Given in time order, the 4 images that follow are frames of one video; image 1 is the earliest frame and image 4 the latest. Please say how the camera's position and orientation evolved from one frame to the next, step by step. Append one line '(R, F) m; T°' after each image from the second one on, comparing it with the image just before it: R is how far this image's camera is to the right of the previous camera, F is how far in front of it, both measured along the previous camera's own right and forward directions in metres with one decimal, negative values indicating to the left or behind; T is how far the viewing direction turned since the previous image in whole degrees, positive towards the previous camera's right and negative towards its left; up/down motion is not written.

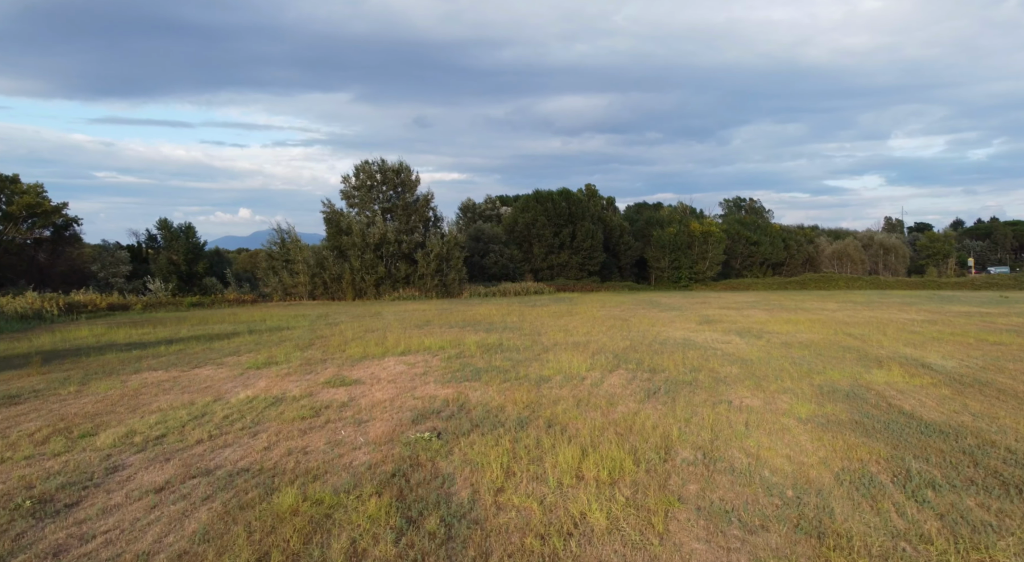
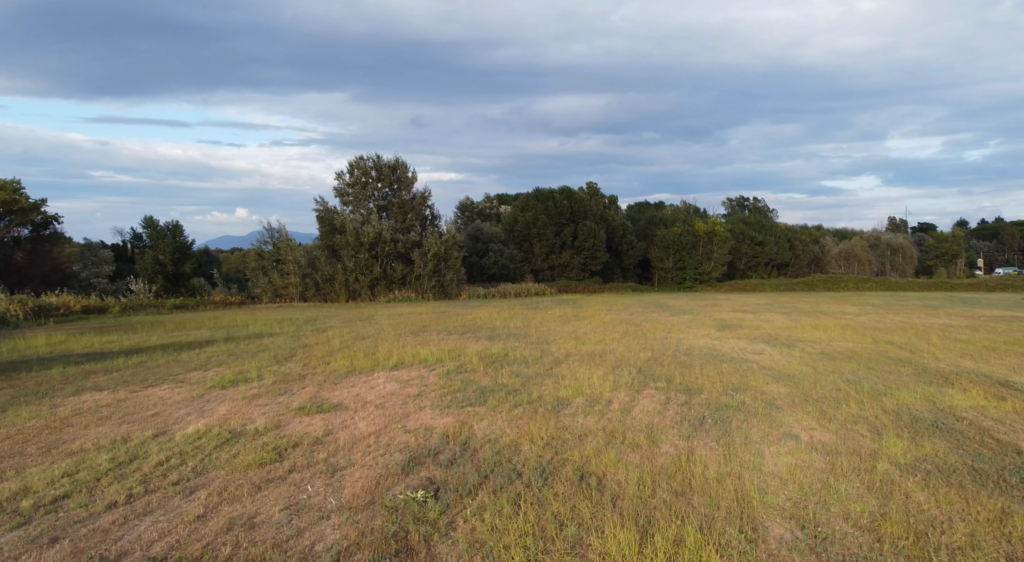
(-0.2, +1.3) m; 0°
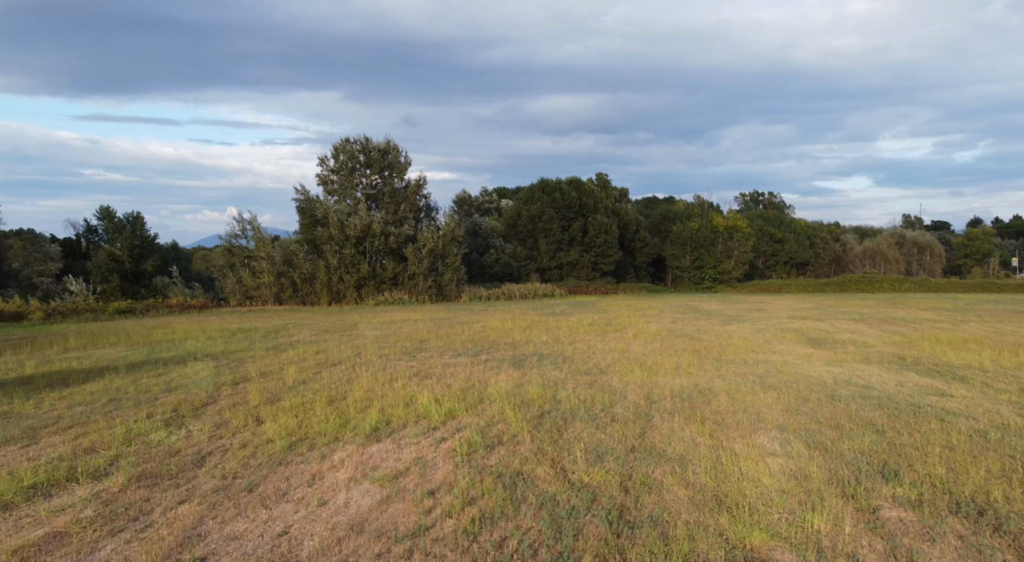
(-0.6, +3.9) m; +1°
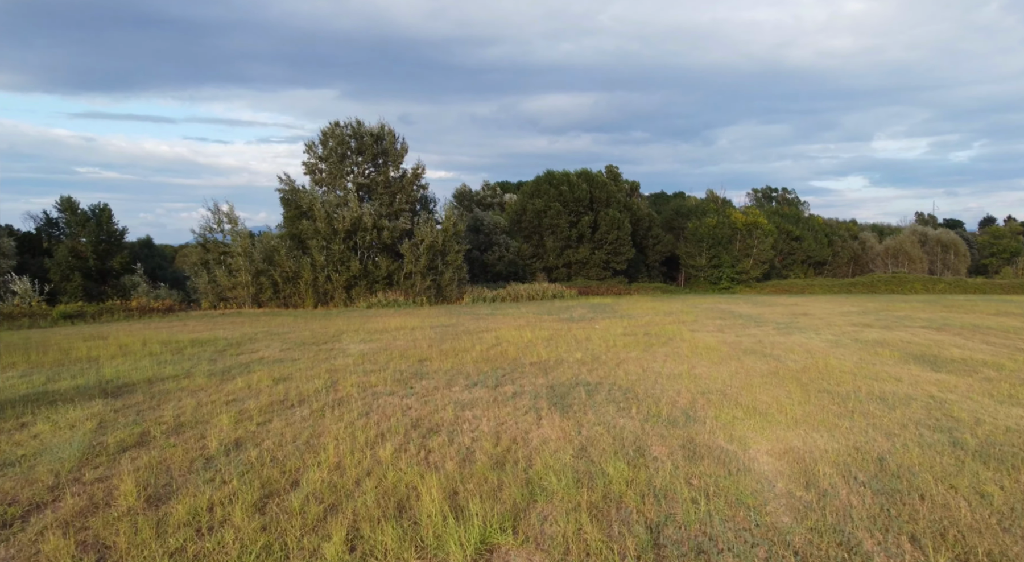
(-0.5, +2.8) m; 0°
